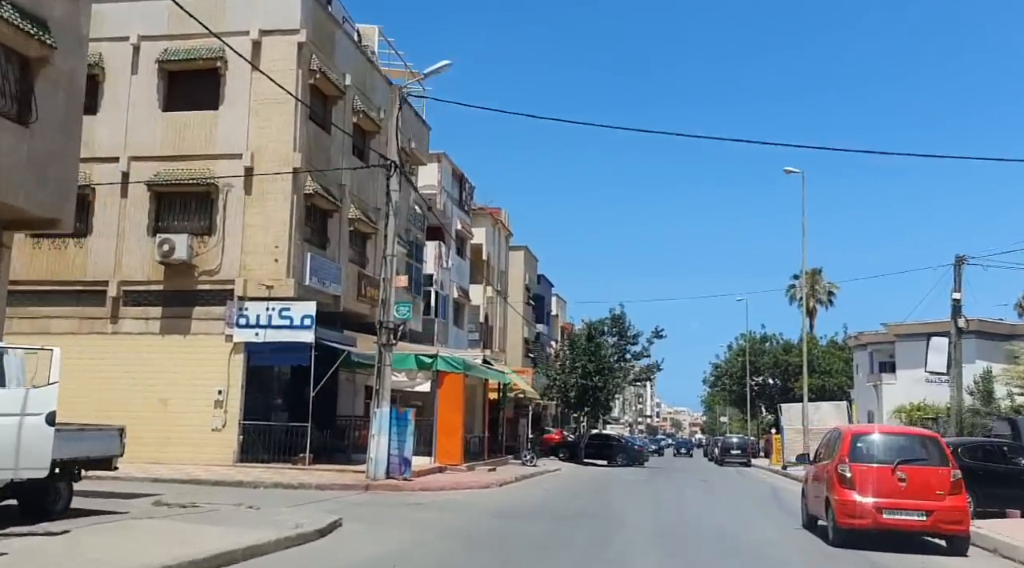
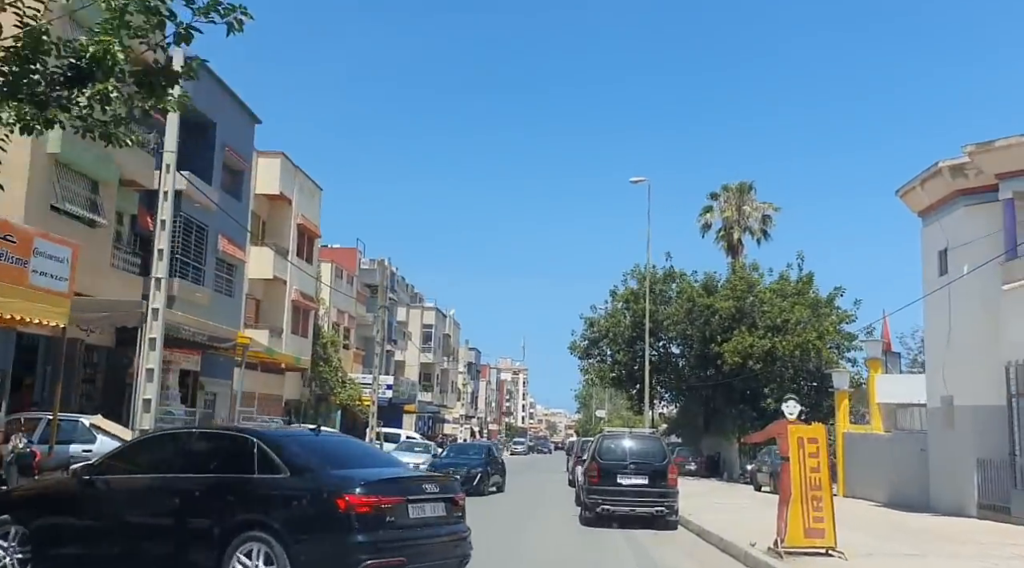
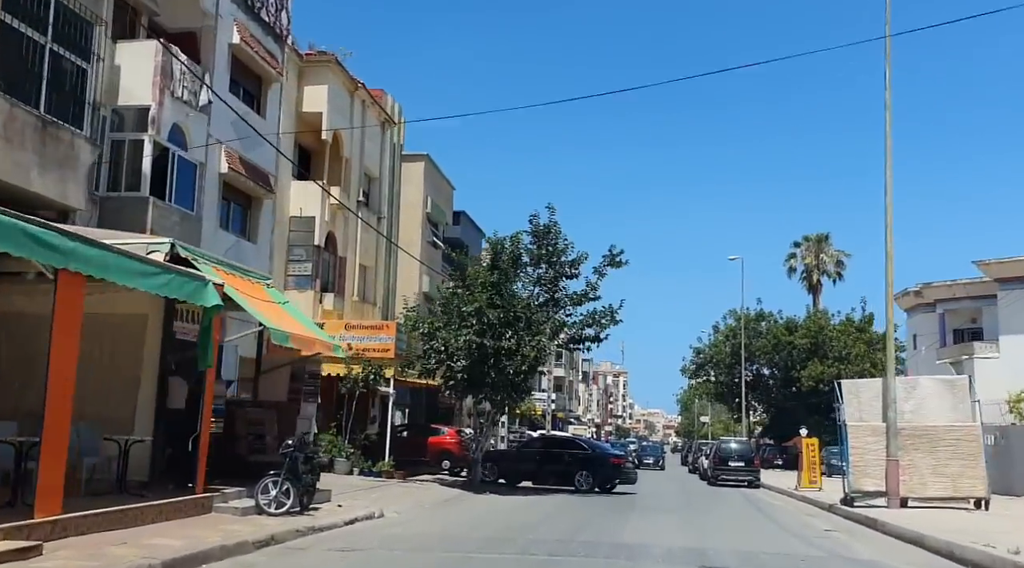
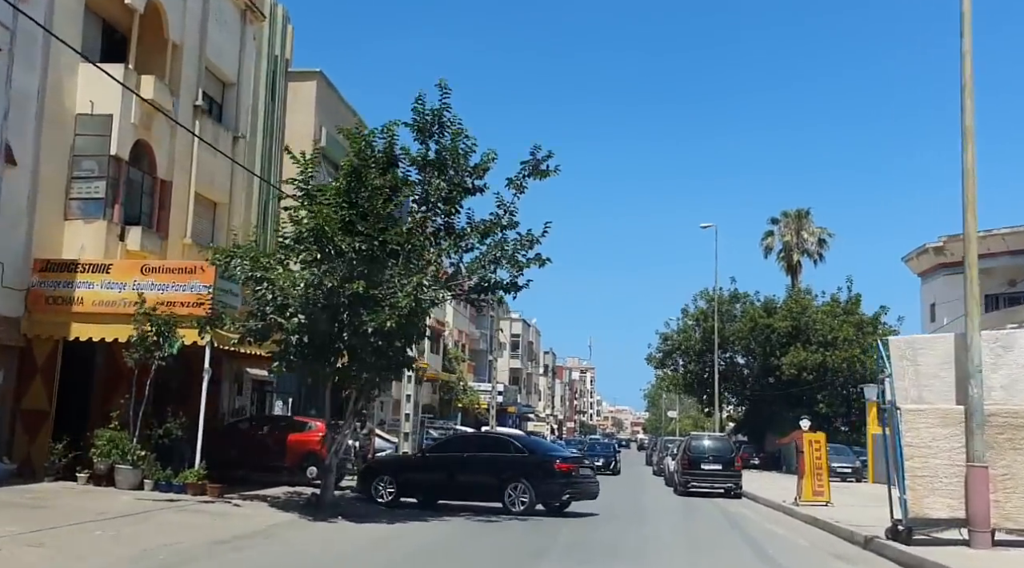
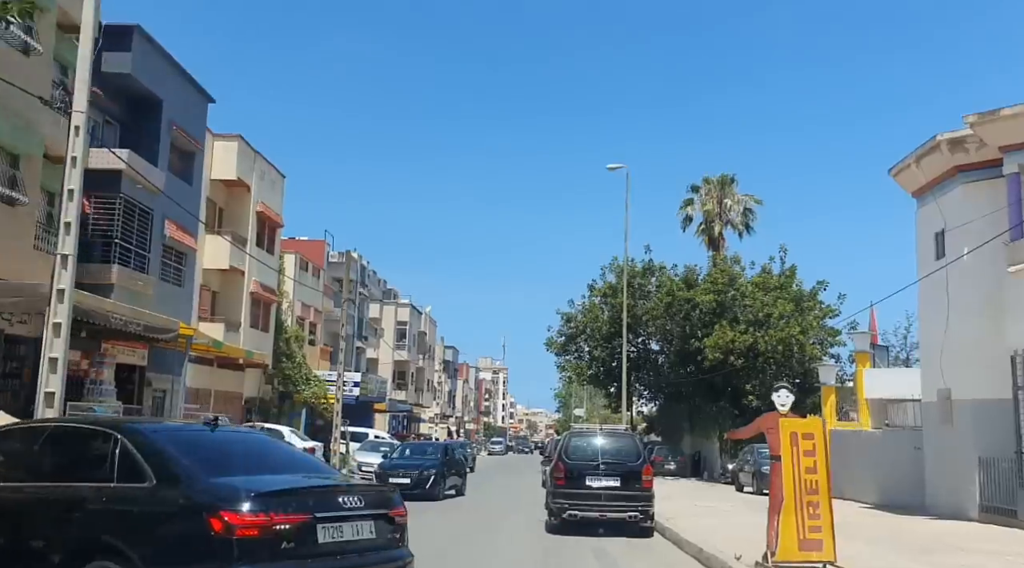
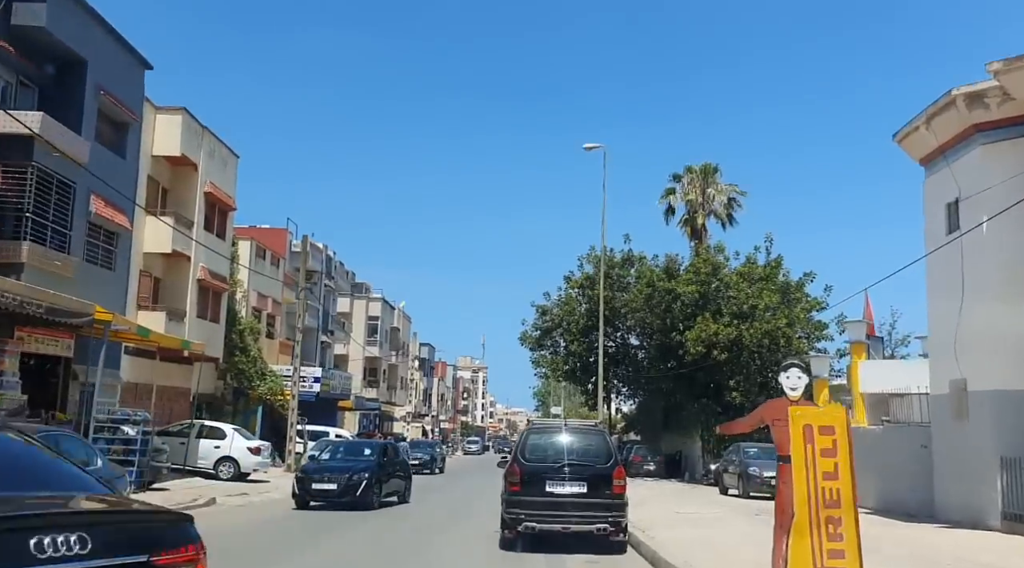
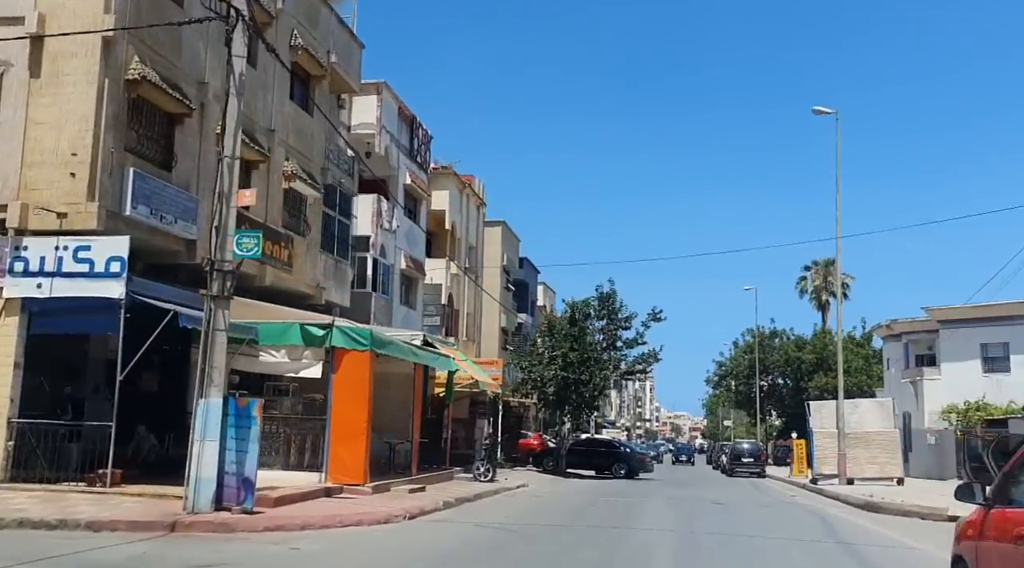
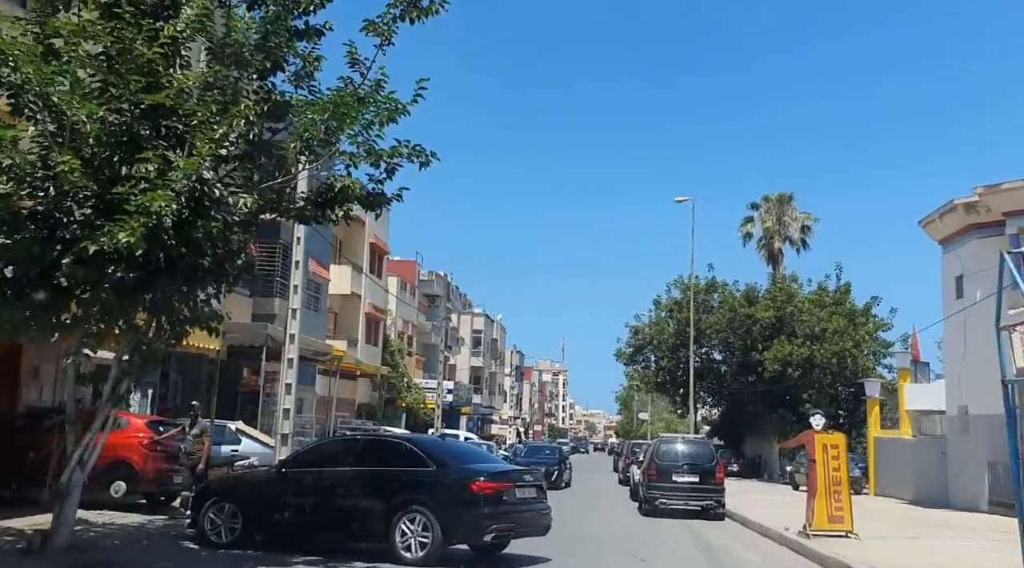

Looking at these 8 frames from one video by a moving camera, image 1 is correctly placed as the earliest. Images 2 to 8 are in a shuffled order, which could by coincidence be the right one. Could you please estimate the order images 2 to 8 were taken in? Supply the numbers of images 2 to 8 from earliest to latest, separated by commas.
7, 3, 4, 8, 2, 5, 6
